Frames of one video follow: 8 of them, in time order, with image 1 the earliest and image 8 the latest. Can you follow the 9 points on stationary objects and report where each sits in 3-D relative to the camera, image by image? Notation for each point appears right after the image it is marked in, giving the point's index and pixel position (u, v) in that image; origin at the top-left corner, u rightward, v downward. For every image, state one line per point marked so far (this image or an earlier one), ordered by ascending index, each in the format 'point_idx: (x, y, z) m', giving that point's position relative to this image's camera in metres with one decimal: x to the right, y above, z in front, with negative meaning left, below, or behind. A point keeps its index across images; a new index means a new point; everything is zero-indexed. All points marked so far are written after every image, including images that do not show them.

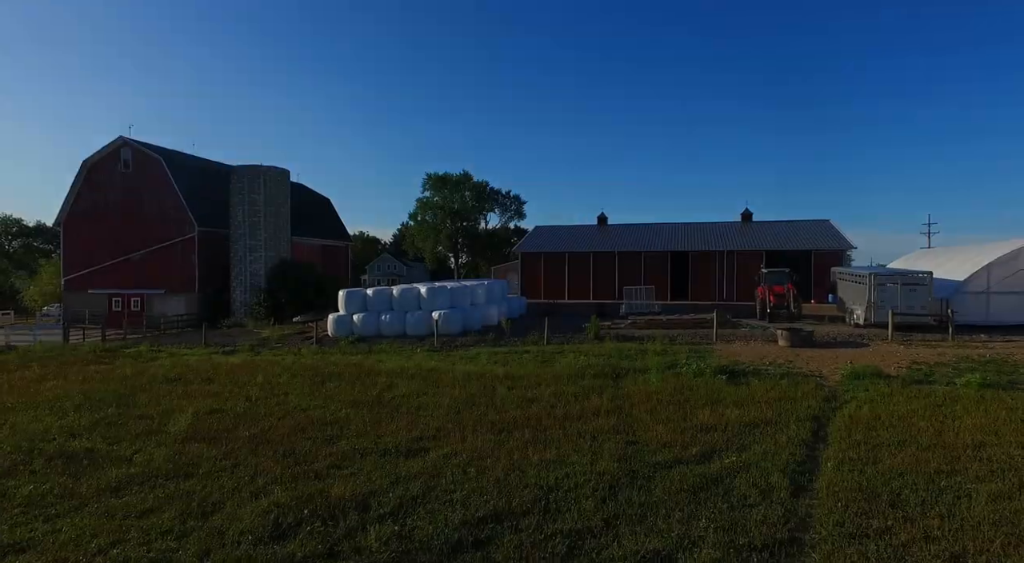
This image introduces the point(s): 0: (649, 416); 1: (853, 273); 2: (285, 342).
0: (+1.6, -1.6, +6.7) m
1: (+8.6, +0.2, +14.4) m
2: (-6.1, -1.6, +15.5) m
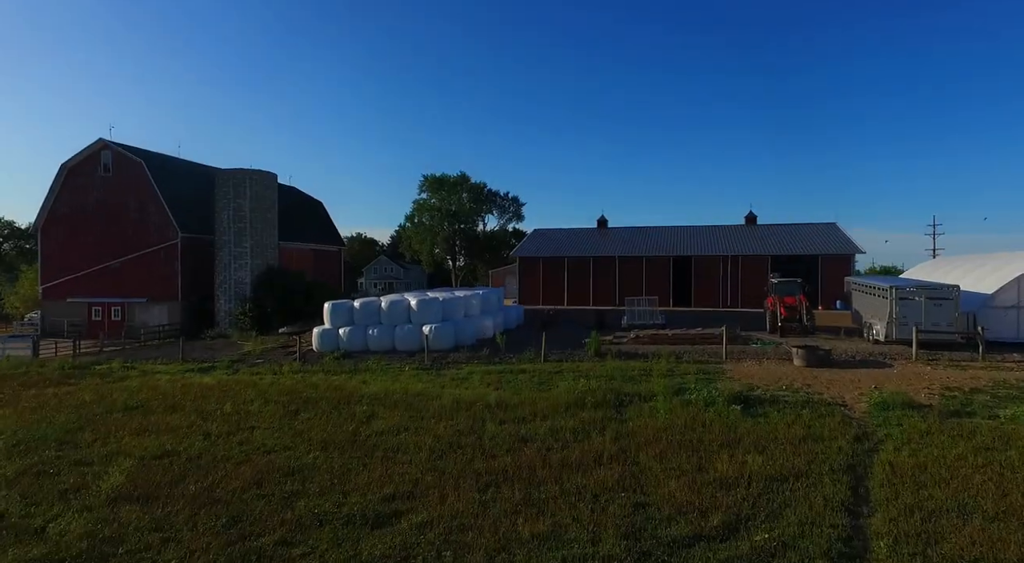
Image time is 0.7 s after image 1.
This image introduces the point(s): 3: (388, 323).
0: (+1.5, -1.9, +5.8) m
1: (+8.5, -0.1, +13.5) m
2: (-6.2, -1.9, +14.6) m
3: (-3.2, -1.1, +14.6) m
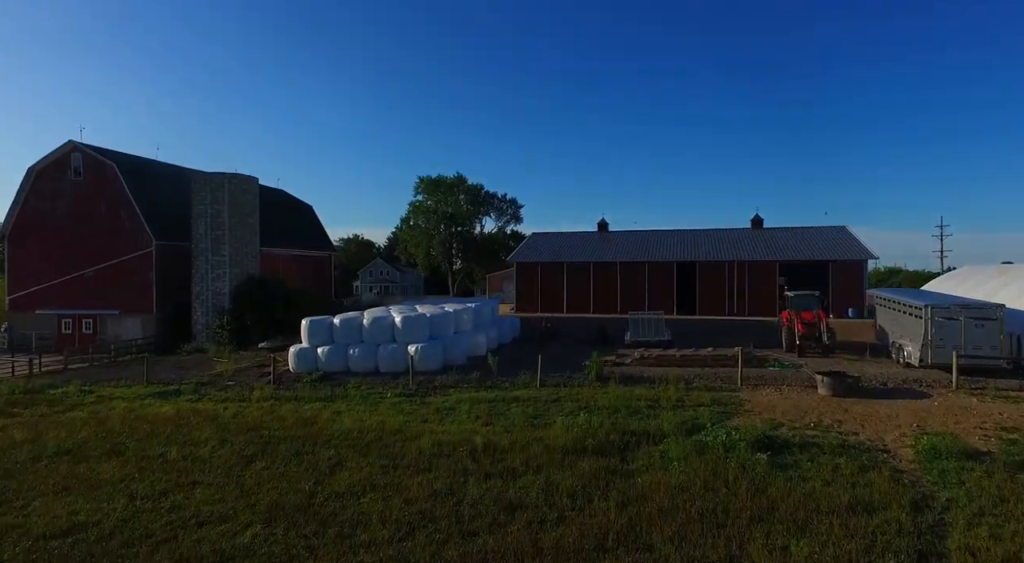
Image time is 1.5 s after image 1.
0: (+1.4, -2.2, +4.6) m
1: (+8.3, -0.4, +12.3) m
2: (-6.4, -2.3, +13.4) m
3: (-3.3, -1.4, +13.4) m
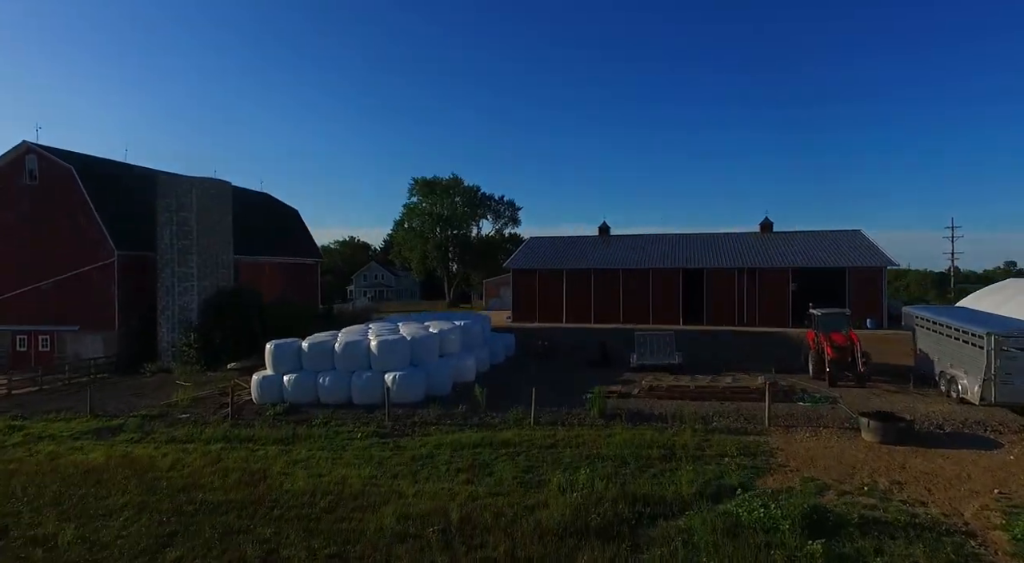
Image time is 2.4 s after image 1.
0: (+1.2, -2.6, +3.1) m
1: (+8.1, -0.8, +10.7) m
2: (-6.6, -2.7, +11.8) m
3: (-3.5, -1.8, +11.9) m
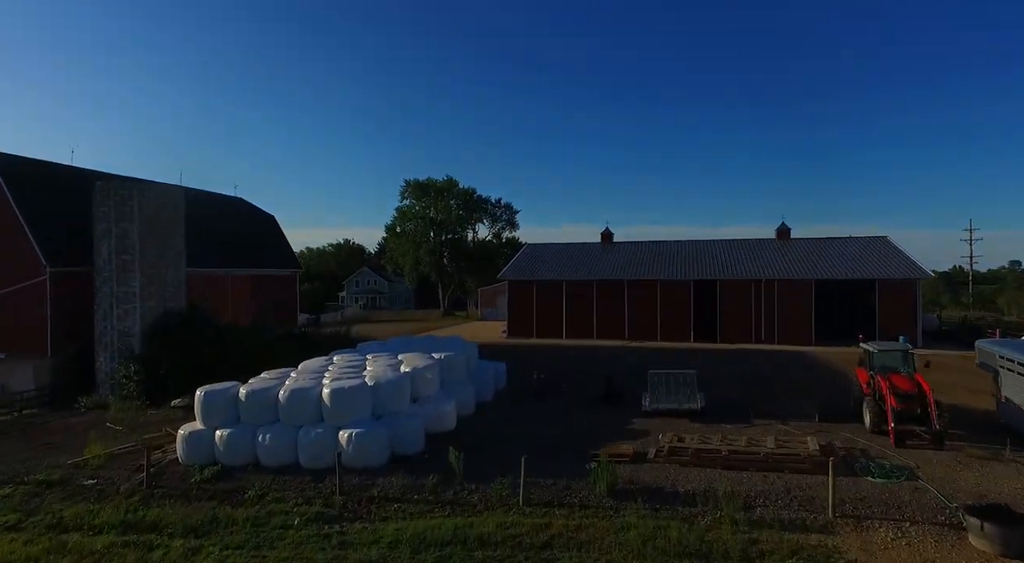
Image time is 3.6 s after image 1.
0: (+0.9, -3.1, +0.8) m
1: (+7.9, -1.3, +8.4) m
2: (-6.8, -3.2, +9.5) m
3: (-3.7, -2.3, +9.6) m
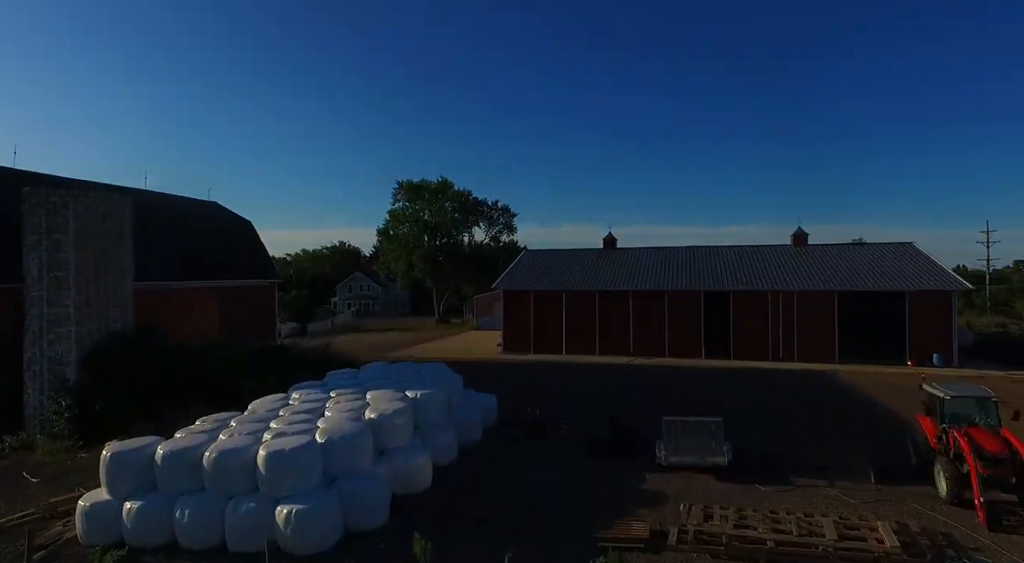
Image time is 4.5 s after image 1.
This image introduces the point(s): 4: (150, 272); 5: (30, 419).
0: (+0.7, -3.6, -1.2) m
1: (+7.7, -1.7, +6.5) m
2: (-7.0, -3.7, +7.6) m
3: (-3.9, -2.8, +7.6) m
4: (-10.5, +0.4, +17.3) m
5: (-10.8, -3.1, +12.9) m
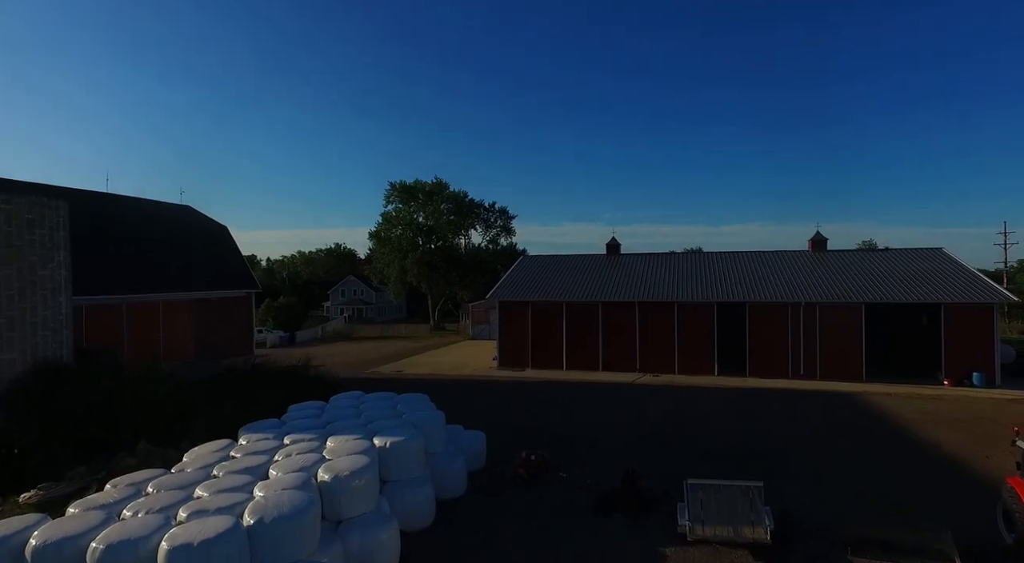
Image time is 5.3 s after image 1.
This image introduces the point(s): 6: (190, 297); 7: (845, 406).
0: (+0.5, -3.9, -3.1) m
1: (+7.5, -2.1, +4.6) m
2: (-7.2, -4.1, +5.7) m
3: (-4.1, -3.2, +5.8) m
4: (-10.7, 0.0, +15.5) m
5: (-11.0, -3.5, +11.1) m
6: (-10.2, -0.5, +19.1) m
7: (+9.7, -3.6, +16.7) m
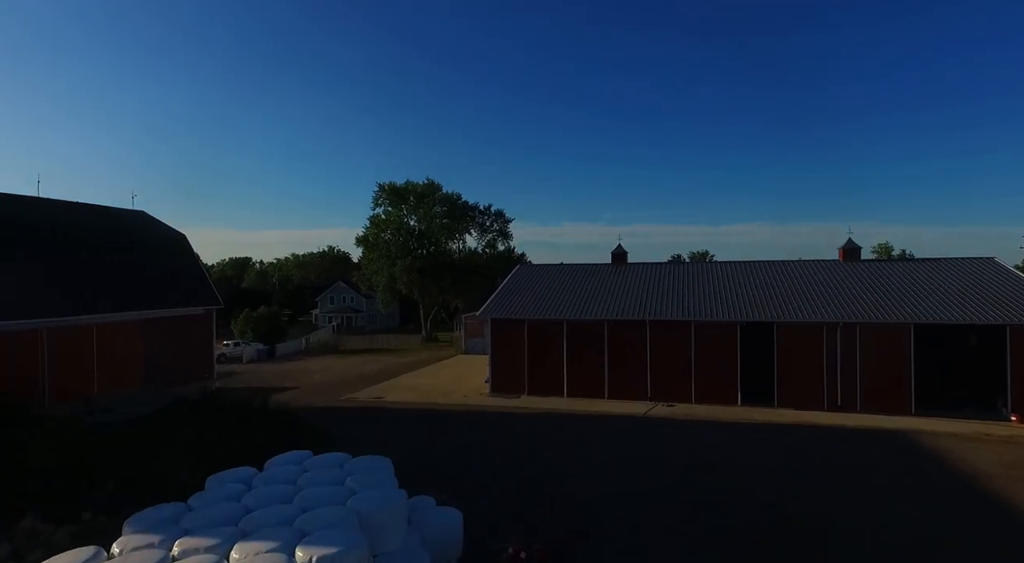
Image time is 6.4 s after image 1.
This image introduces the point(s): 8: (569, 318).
0: (+0.3, -4.5, -5.7) m
1: (+7.3, -2.6, +2.0) m
2: (-7.4, -4.6, +3.1) m
3: (-4.3, -3.7, +3.2) m
4: (-10.9, -0.5, +12.9) m
5: (-11.2, -4.0, +8.5) m
6: (-10.5, -1.0, +16.5) m
7: (+9.5, -4.1, +14.1) m
8: (+2.0, -1.2, +19.4) m
